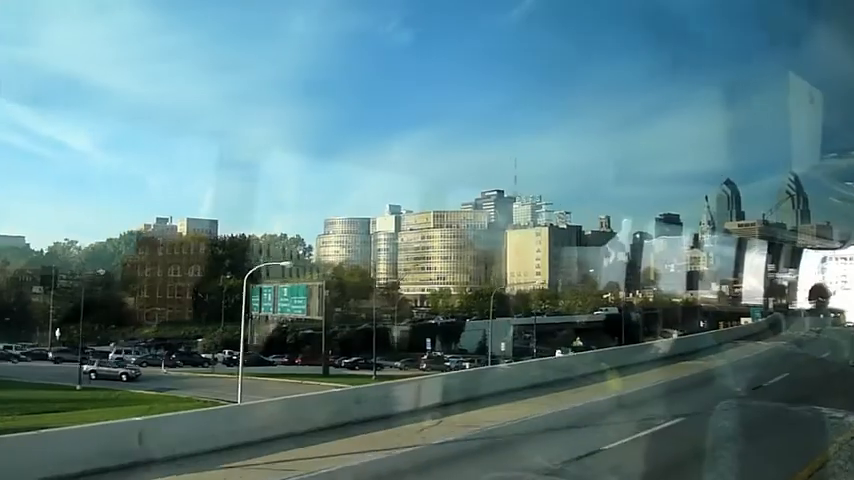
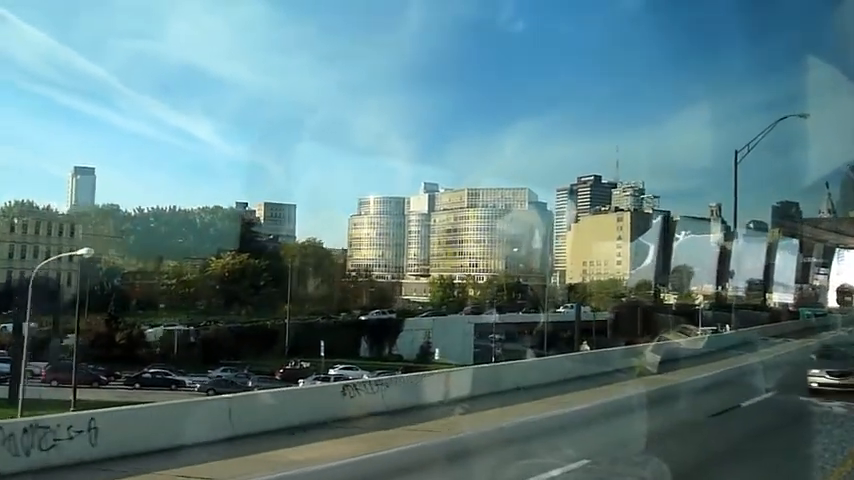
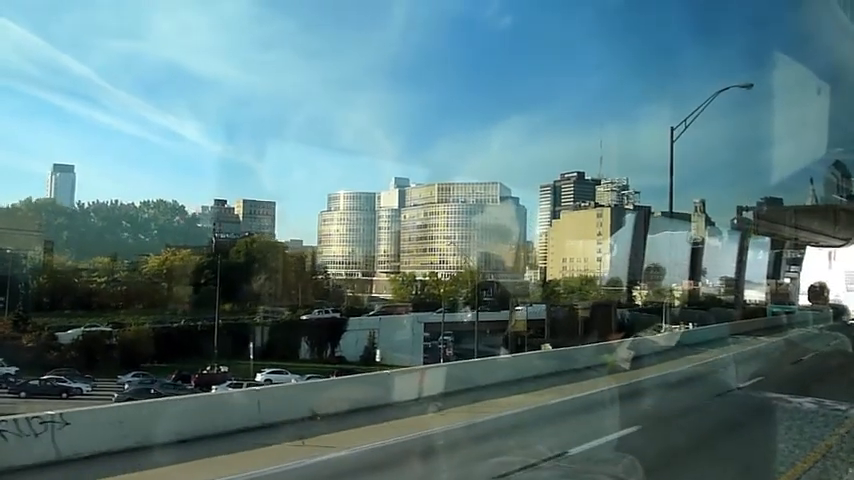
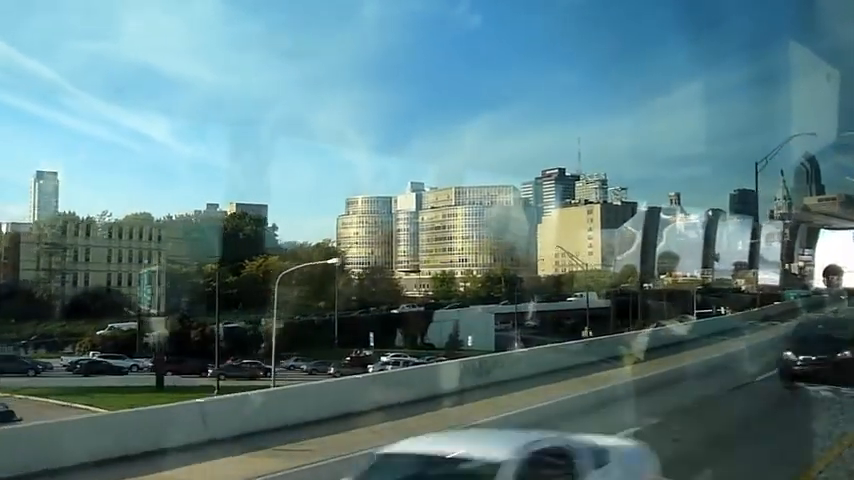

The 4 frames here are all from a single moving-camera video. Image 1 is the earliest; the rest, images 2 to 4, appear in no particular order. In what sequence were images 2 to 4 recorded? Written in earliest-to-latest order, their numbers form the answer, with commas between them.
4, 2, 3
